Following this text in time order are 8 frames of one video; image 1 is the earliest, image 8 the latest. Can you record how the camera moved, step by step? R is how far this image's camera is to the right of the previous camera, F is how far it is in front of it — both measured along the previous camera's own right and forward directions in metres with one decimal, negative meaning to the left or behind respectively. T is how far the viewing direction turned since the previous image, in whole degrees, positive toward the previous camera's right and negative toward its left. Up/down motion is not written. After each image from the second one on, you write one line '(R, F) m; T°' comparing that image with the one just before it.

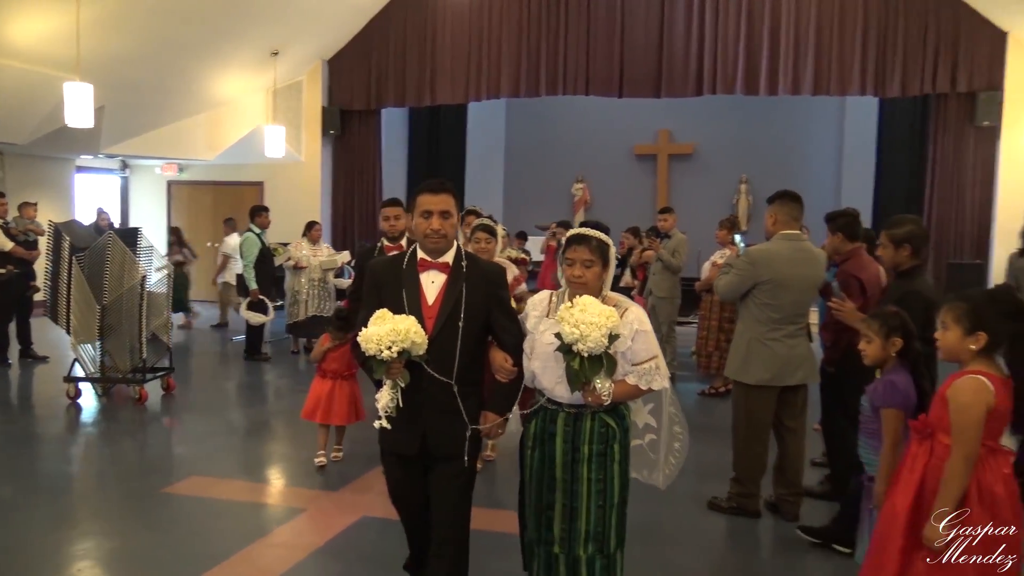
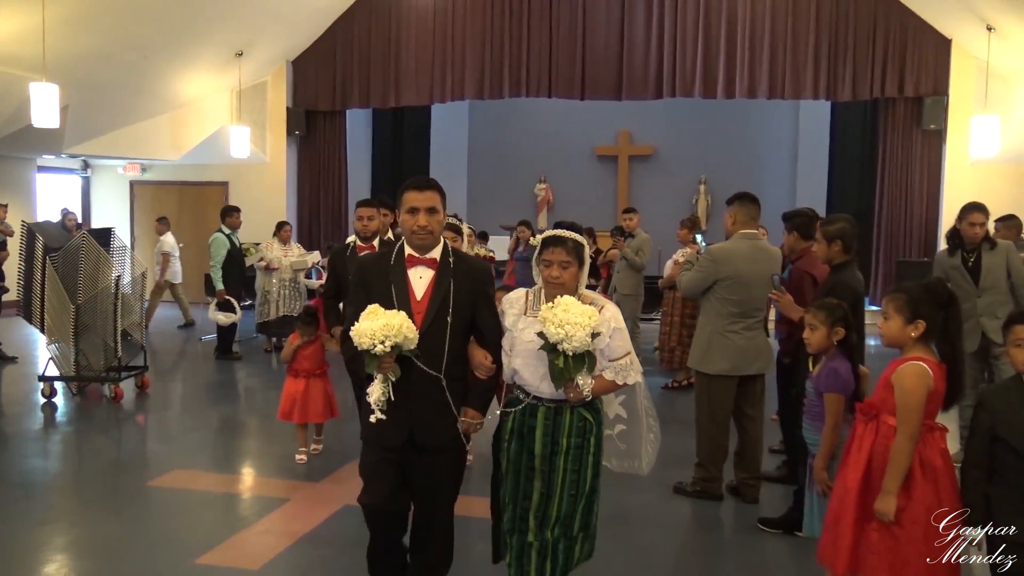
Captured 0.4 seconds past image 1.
(-0.1, -0.1) m; +3°
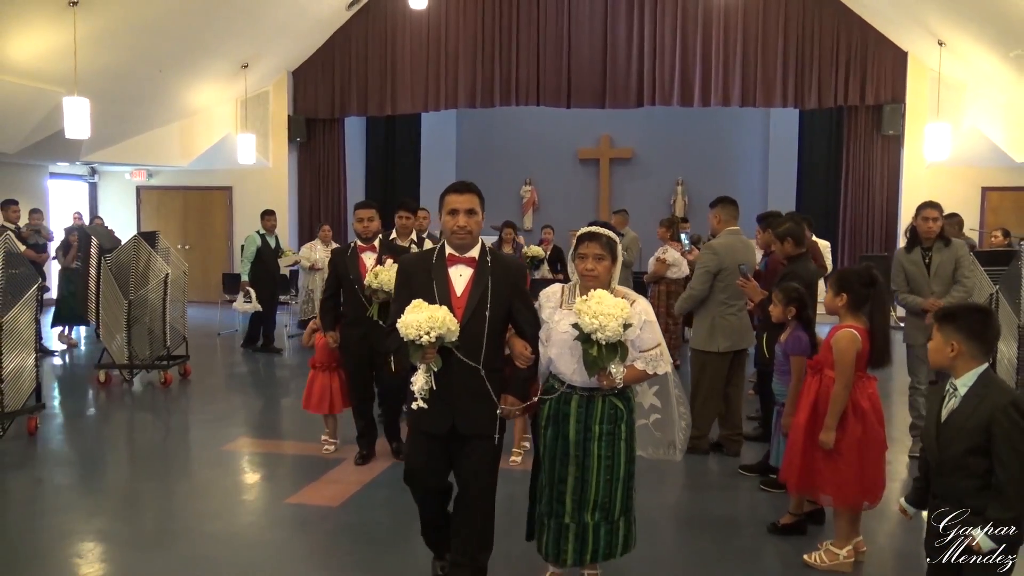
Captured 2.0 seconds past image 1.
(-0.2, -0.6) m; +2°
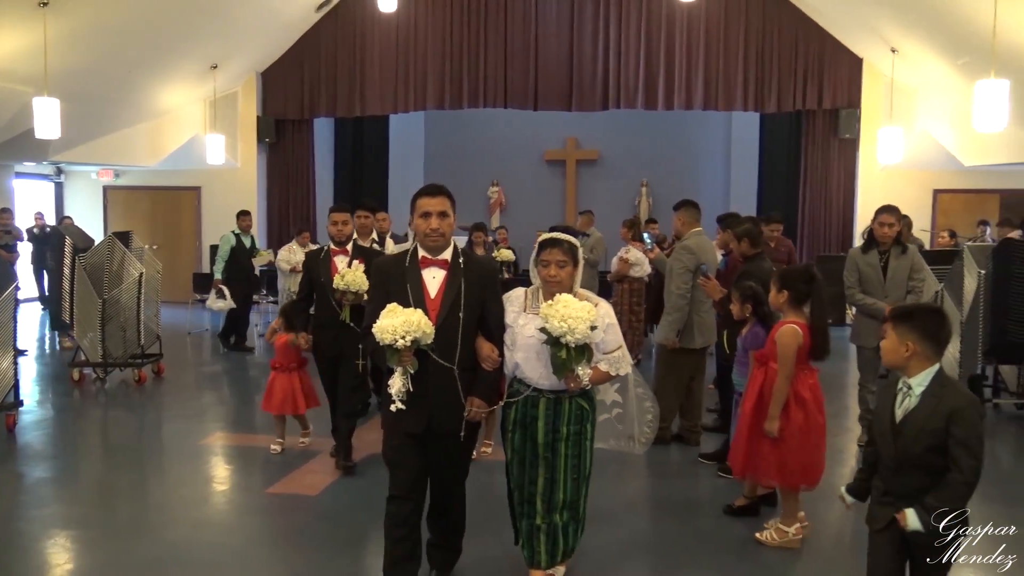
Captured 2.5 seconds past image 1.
(0.0, -0.2) m; +2°
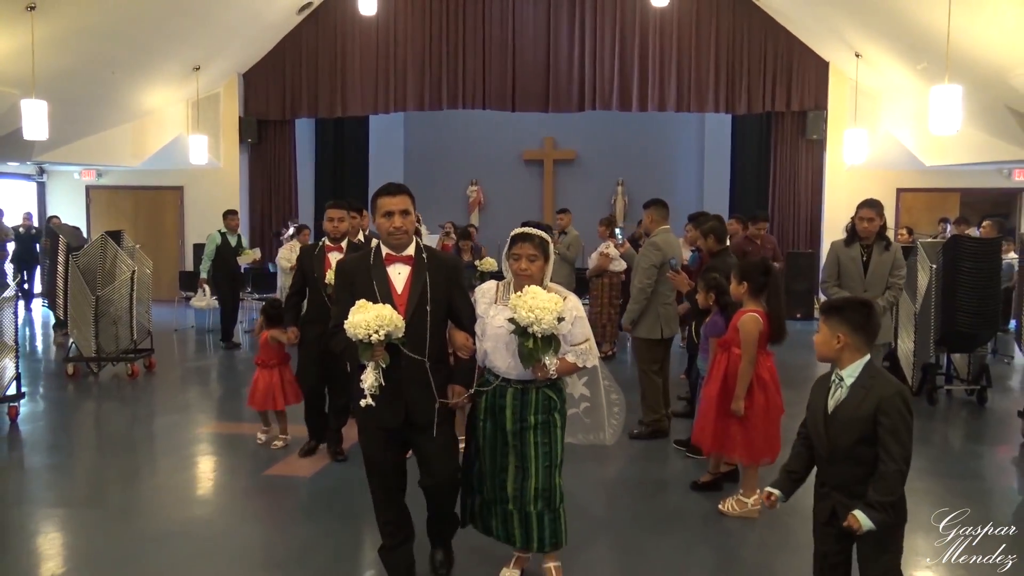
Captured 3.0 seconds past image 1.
(0.0, -0.3) m; +2°
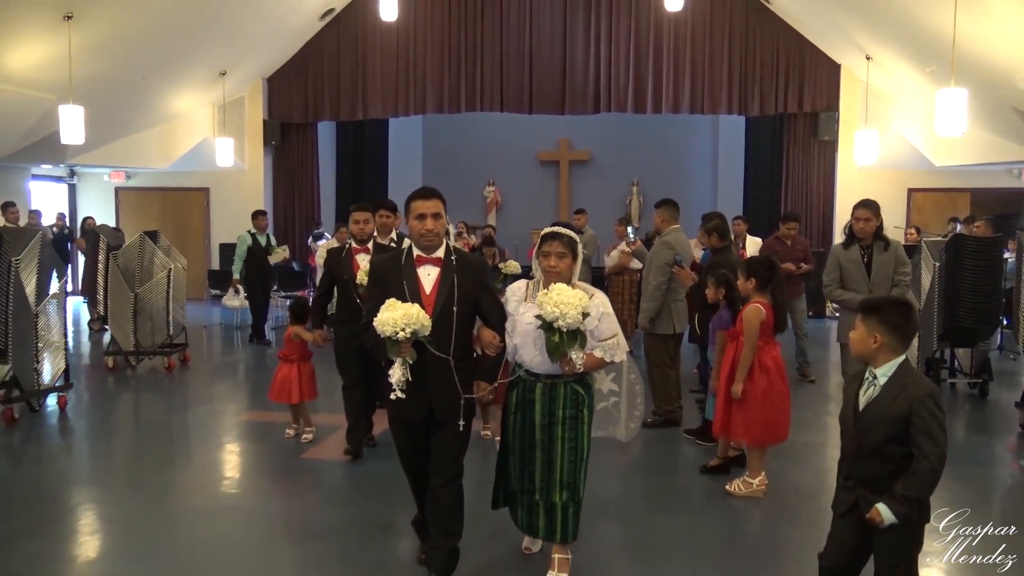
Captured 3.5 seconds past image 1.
(0.0, -0.2) m; -1°
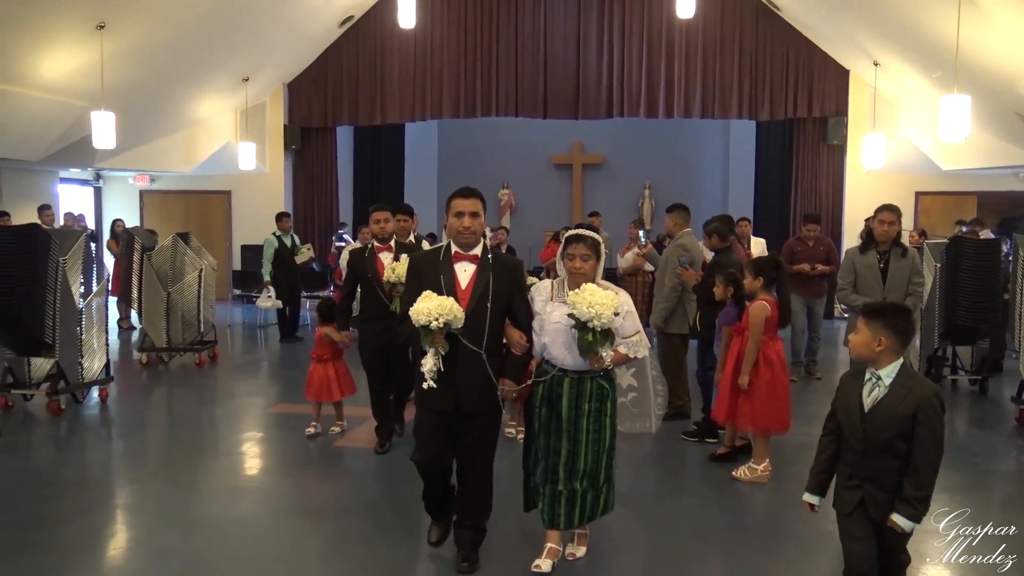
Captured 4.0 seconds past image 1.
(0.0, -0.2) m; -1°
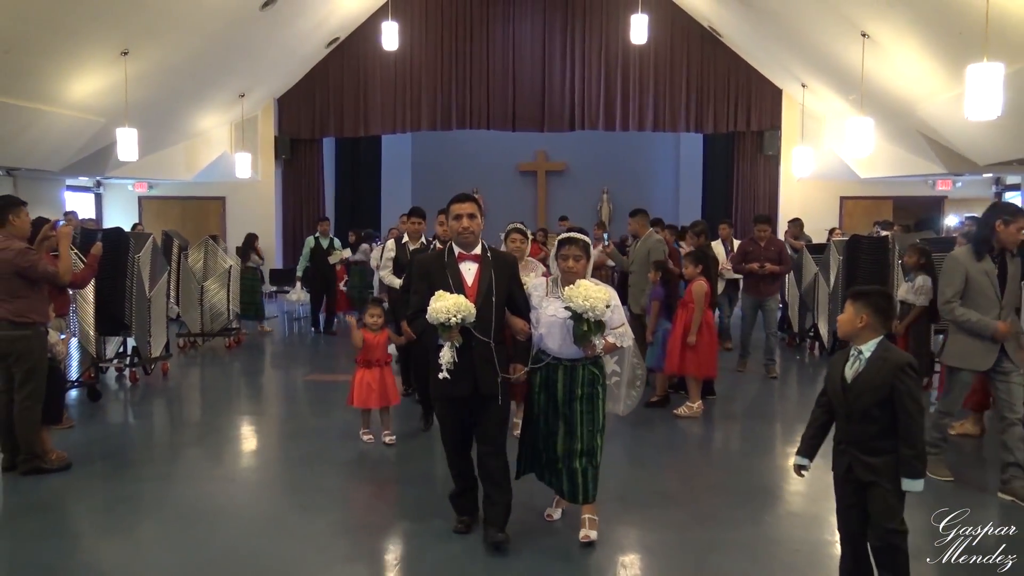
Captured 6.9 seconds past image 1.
(-0.2, -1.2) m; +3°
